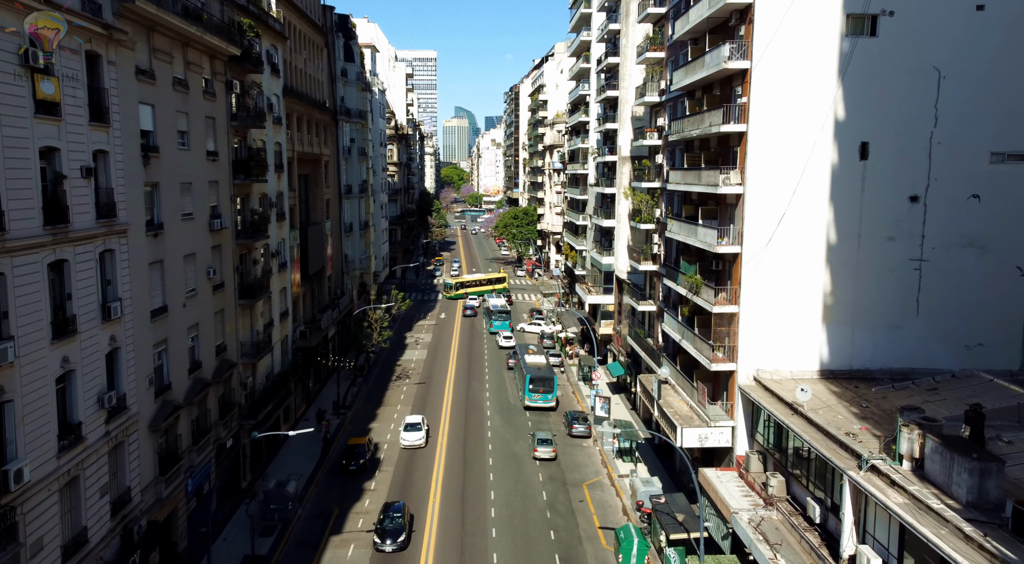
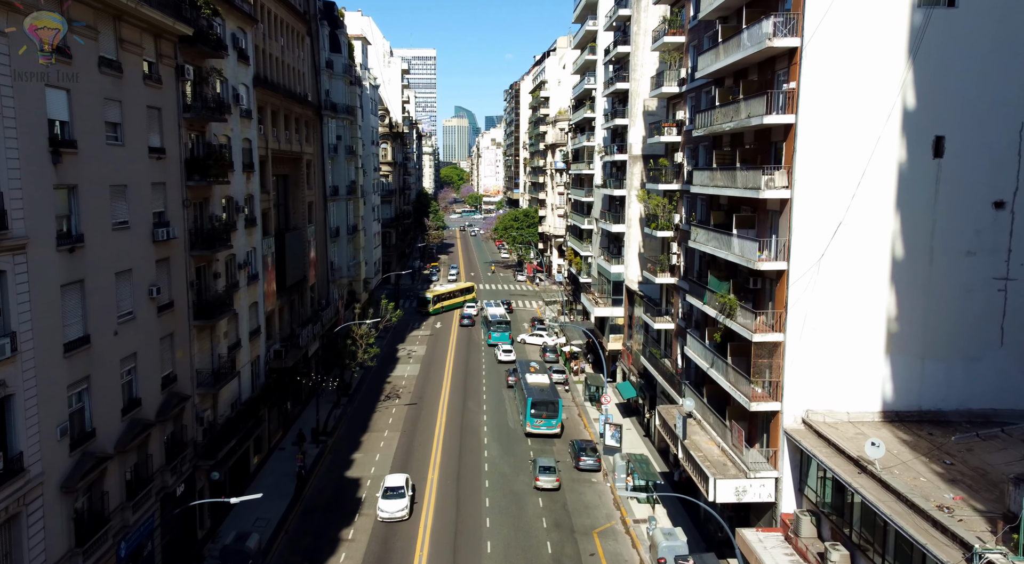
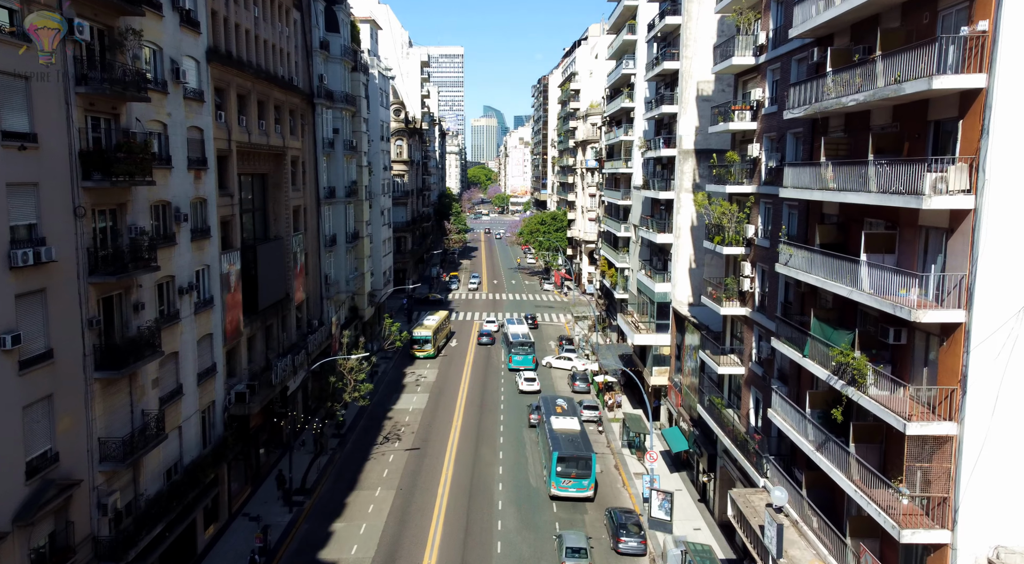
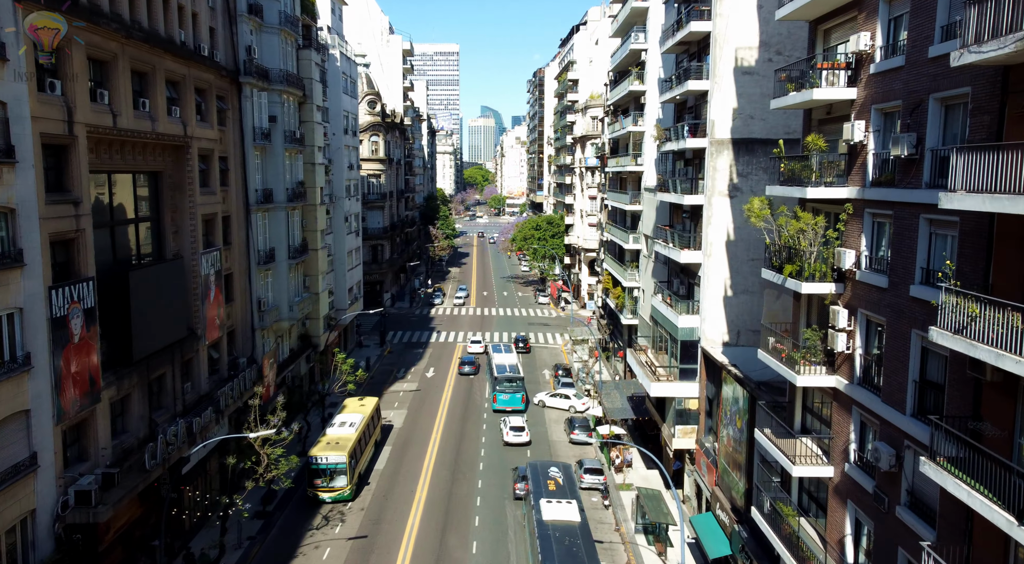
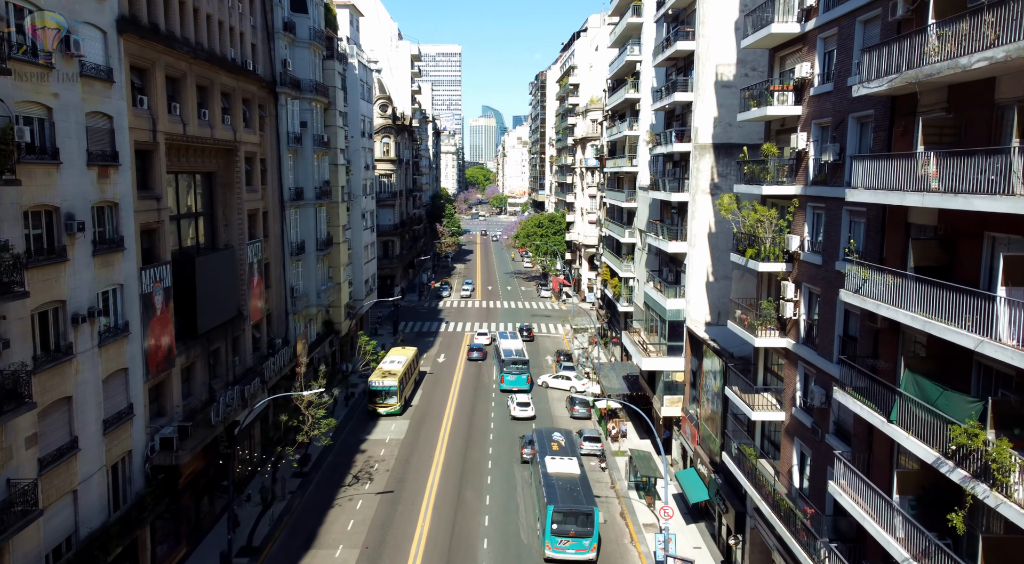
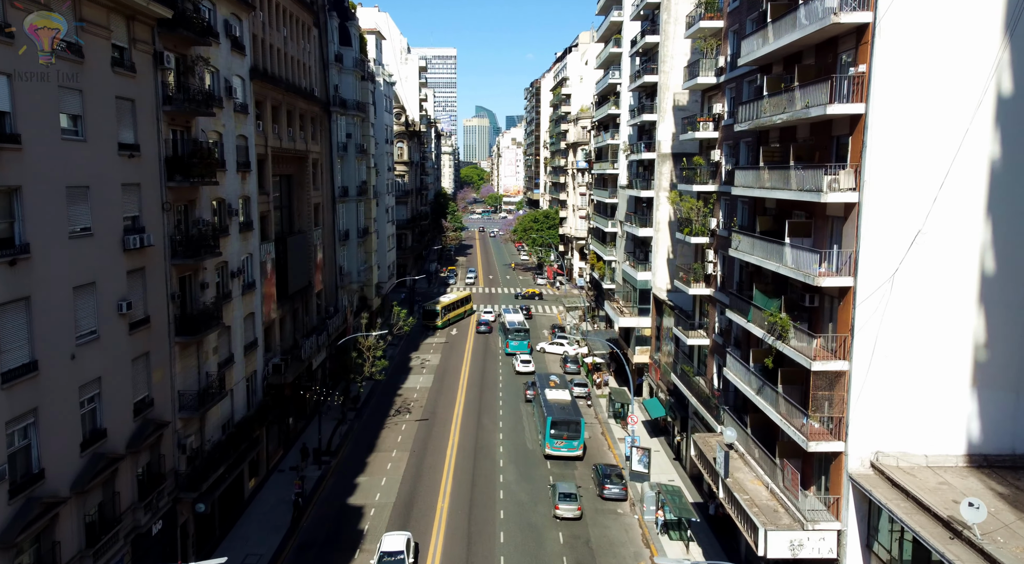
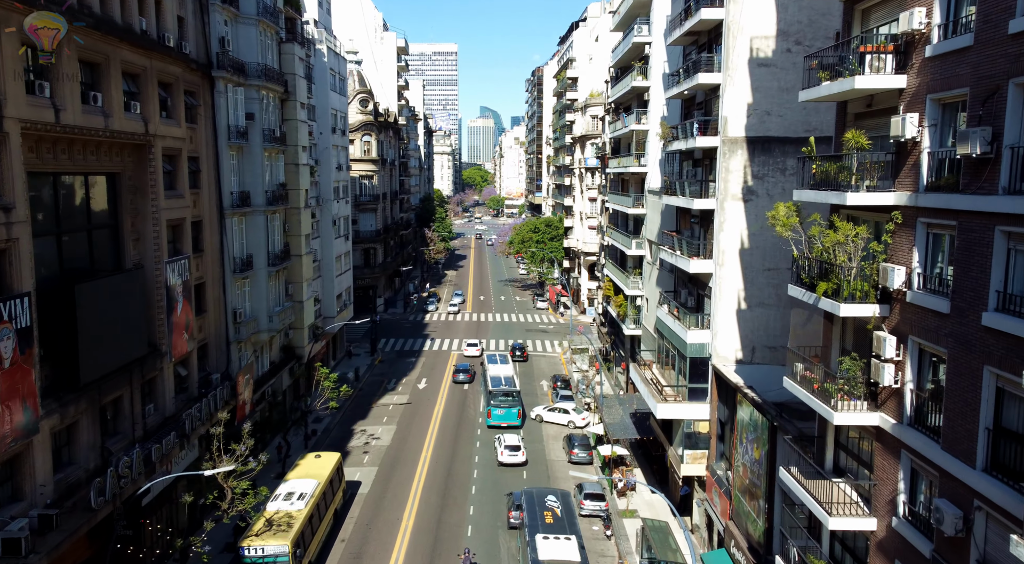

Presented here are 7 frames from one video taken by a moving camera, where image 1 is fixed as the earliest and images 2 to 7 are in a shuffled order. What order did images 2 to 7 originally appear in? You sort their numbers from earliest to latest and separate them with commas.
2, 6, 3, 5, 4, 7
